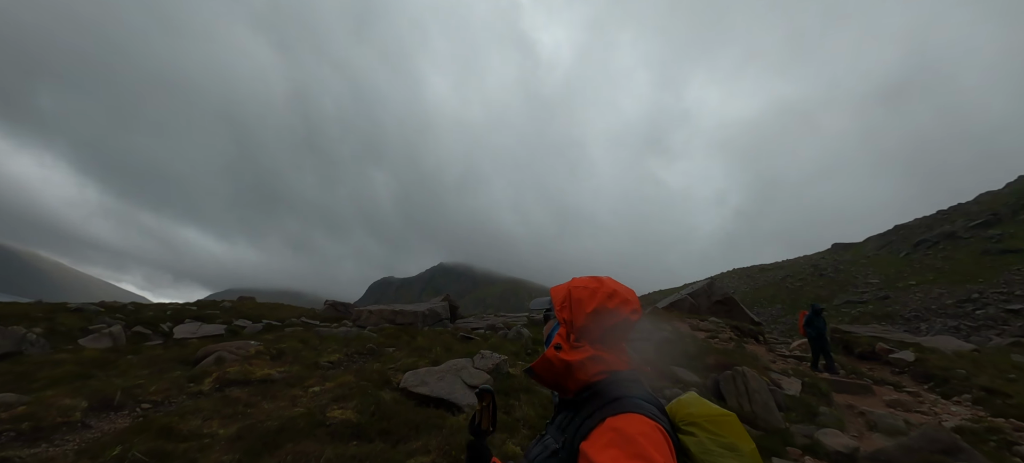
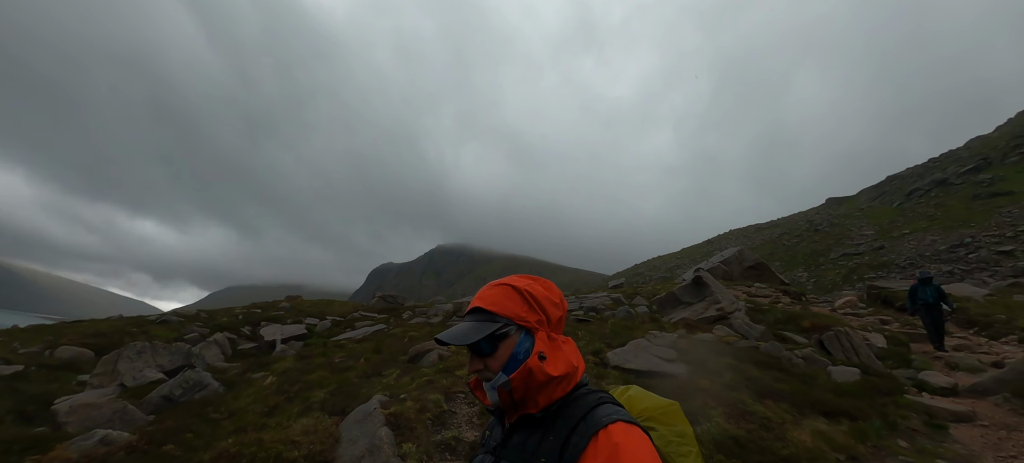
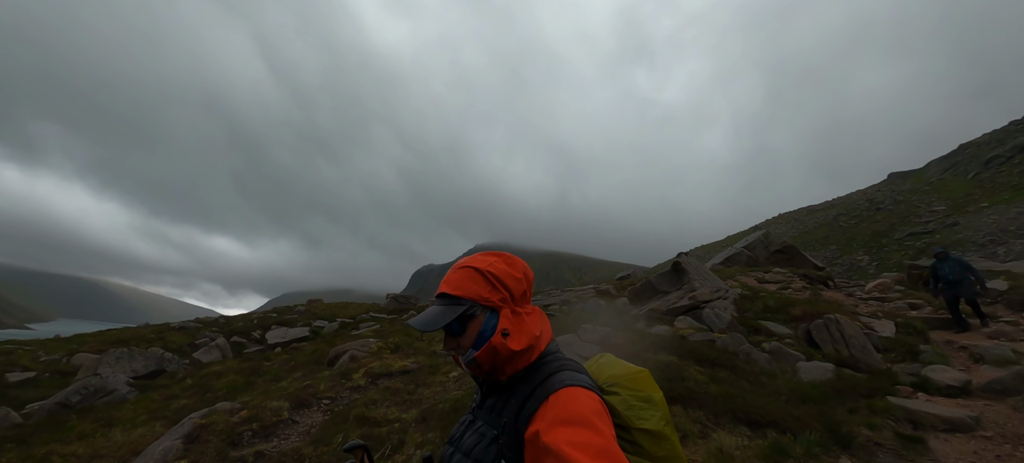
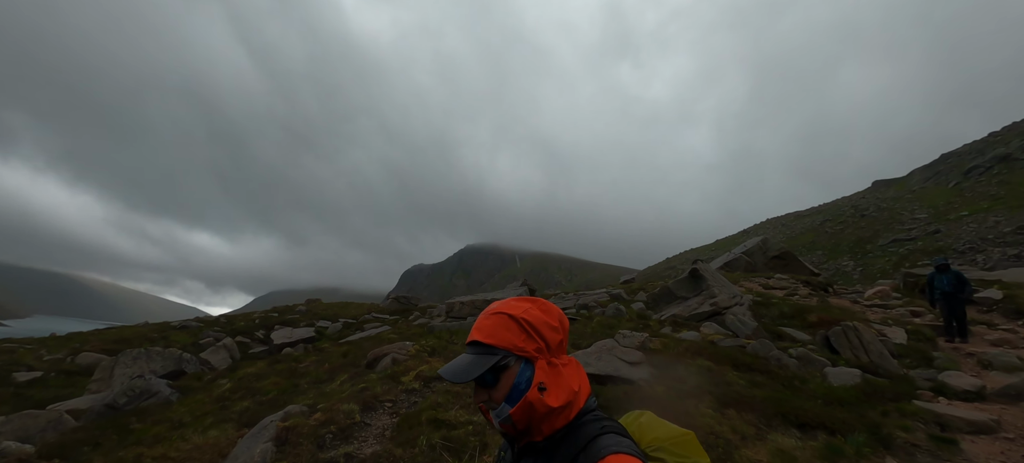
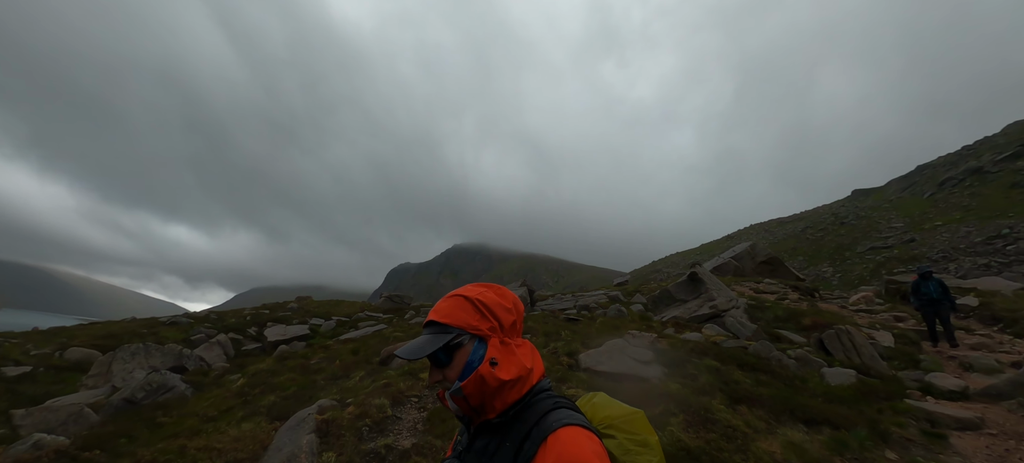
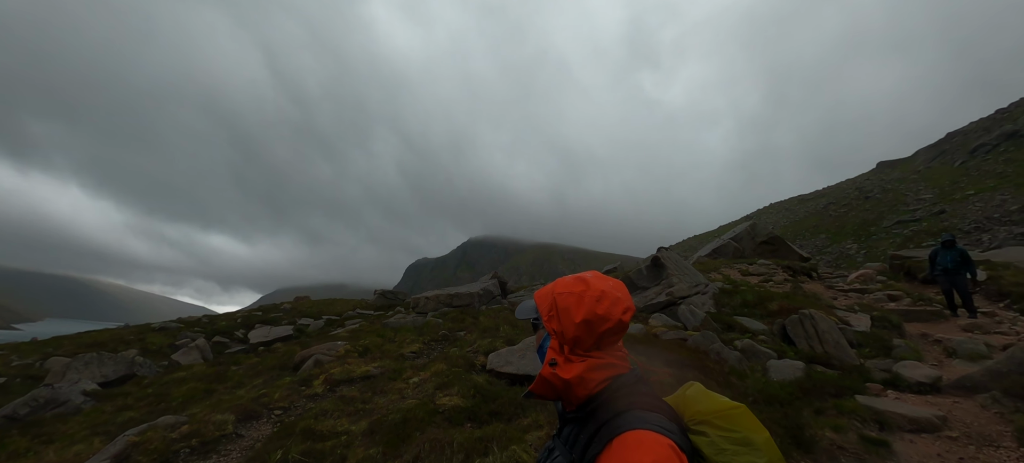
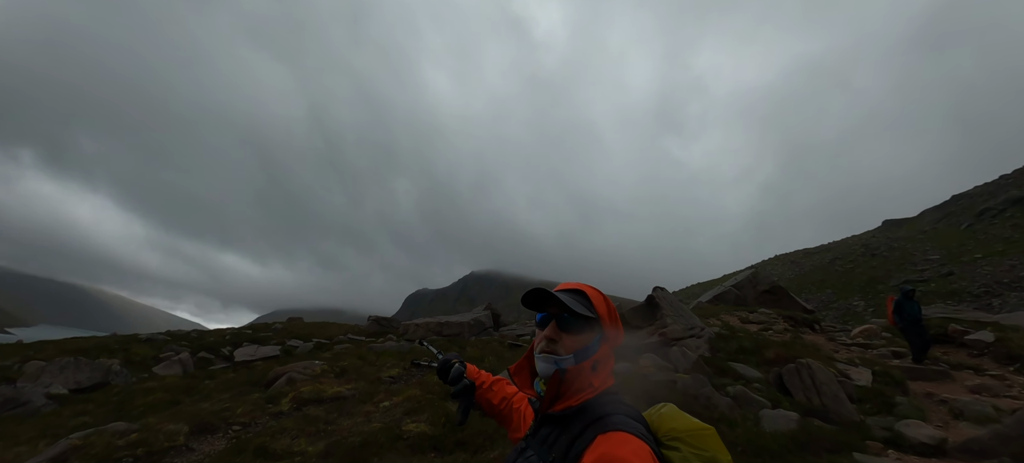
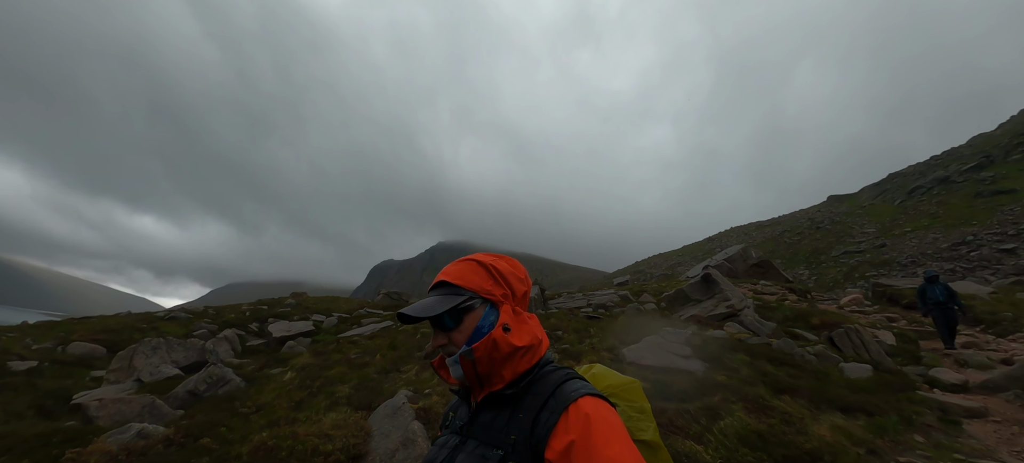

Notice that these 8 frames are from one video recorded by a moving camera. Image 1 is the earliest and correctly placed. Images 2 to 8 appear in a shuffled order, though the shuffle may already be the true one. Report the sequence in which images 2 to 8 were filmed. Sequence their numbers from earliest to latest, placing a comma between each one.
7, 6, 3, 4, 5, 2, 8
